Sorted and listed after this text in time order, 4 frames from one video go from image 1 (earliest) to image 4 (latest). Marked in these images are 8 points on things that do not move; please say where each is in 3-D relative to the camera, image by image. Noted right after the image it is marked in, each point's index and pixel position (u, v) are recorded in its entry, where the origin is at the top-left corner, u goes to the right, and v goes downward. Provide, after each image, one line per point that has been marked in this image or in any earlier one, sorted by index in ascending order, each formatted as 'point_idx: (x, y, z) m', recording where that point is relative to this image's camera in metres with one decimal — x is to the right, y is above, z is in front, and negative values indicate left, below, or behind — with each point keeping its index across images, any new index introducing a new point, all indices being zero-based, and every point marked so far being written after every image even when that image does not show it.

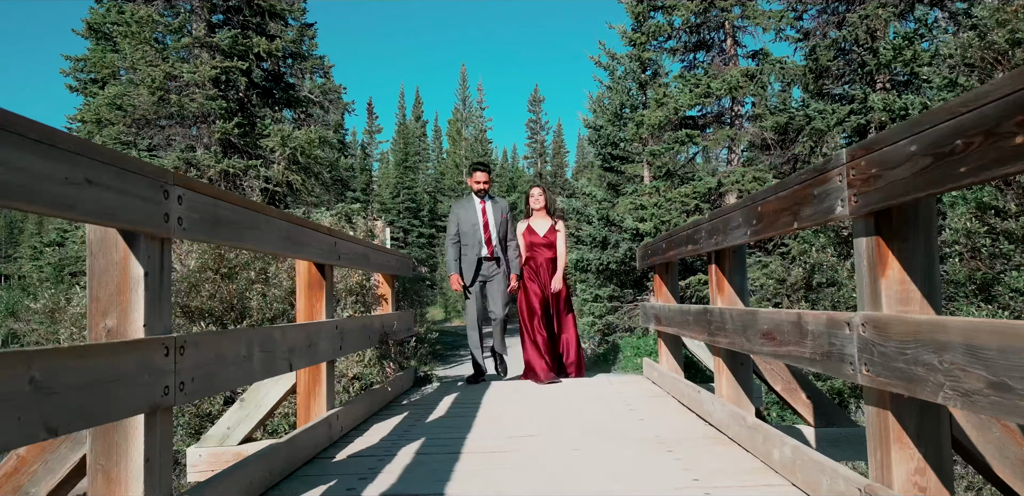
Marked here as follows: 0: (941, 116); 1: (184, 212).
0: (+1.0, +0.3, +1.5) m
1: (-1.0, +0.1, +2.0) m
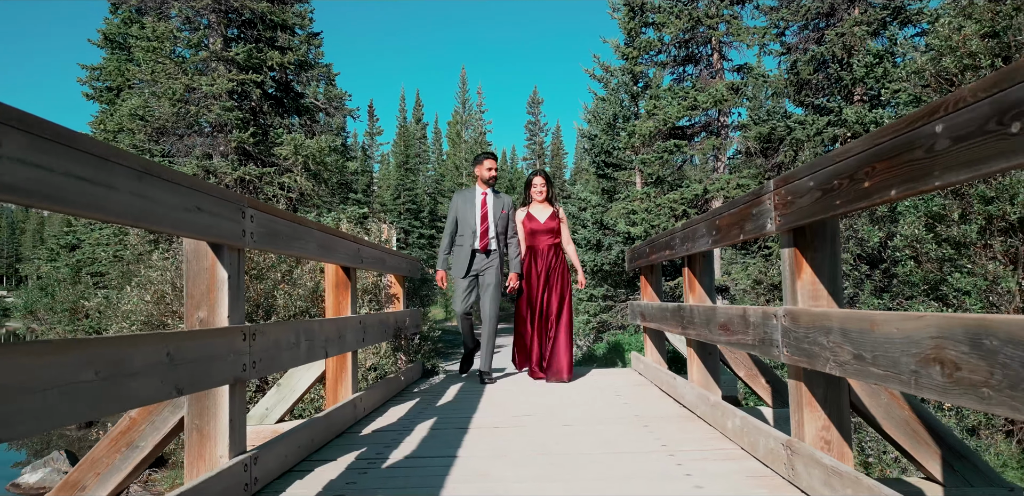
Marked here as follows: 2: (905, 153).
0: (+1.0, +0.3, +2.0) m
1: (-1.0, +0.1, +2.5) m
2: (+1.0, +0.2, +1.6) m
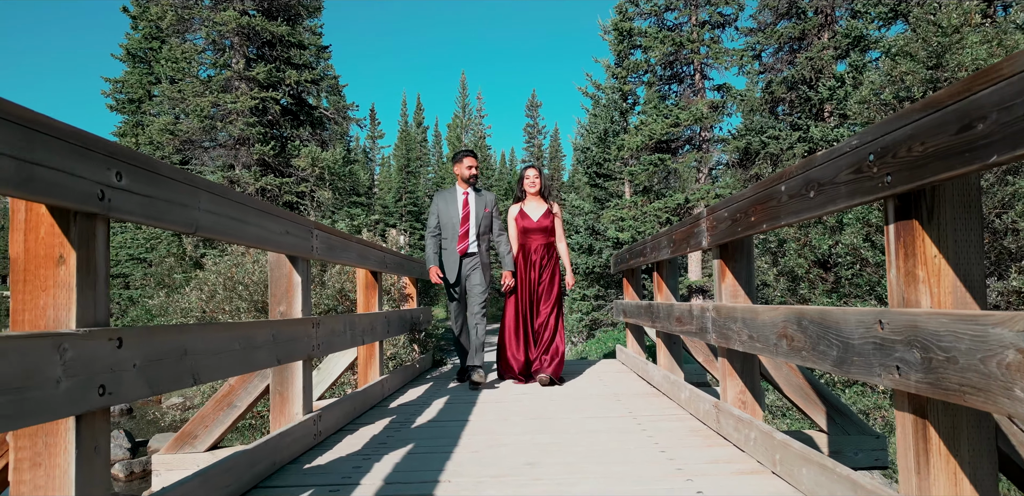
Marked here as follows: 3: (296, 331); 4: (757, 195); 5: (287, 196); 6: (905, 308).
0: (+1.0, +0.2, +2.8) m
1: (-1.0, 0.0, +3.4) m
2: (+1.0, +0.2, +2.4) m
3: (-1.0, -0.4, +3.0) m
4: (+1.0, +0.2, +2.5) m
5: (-4.3, +1.0, +12.3) m
6: (+1.0, -0.1, +1.6) m
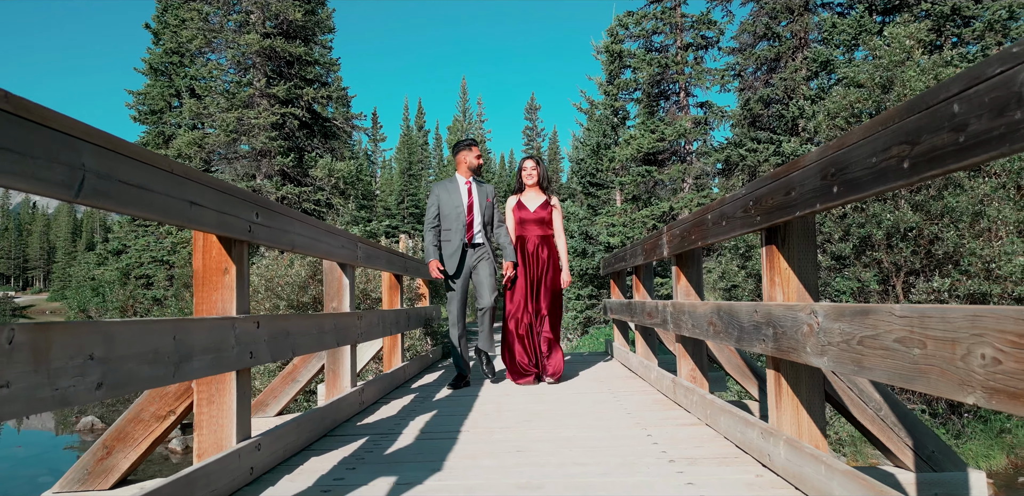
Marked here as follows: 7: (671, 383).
0: (+1.0, +0.2, +3.7) m
1: (-1.0, 0.0, +4.3) m
2: (+1.0, +0.1, +3.3) m
3: (-1.0, -0.5, +3.9) m
4: (+1.0, +0.2, +3.4) m
5: (-4.3, +0.9, +13.2) m
6: (+1.0, -0.2, +2.5) m
7: (+1.0, -0.9, +4.1) m
